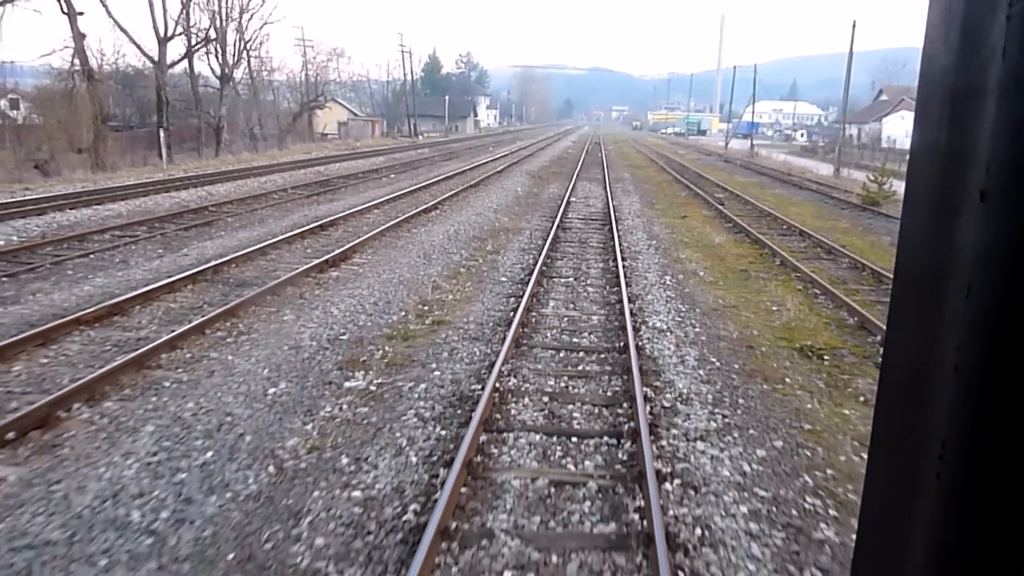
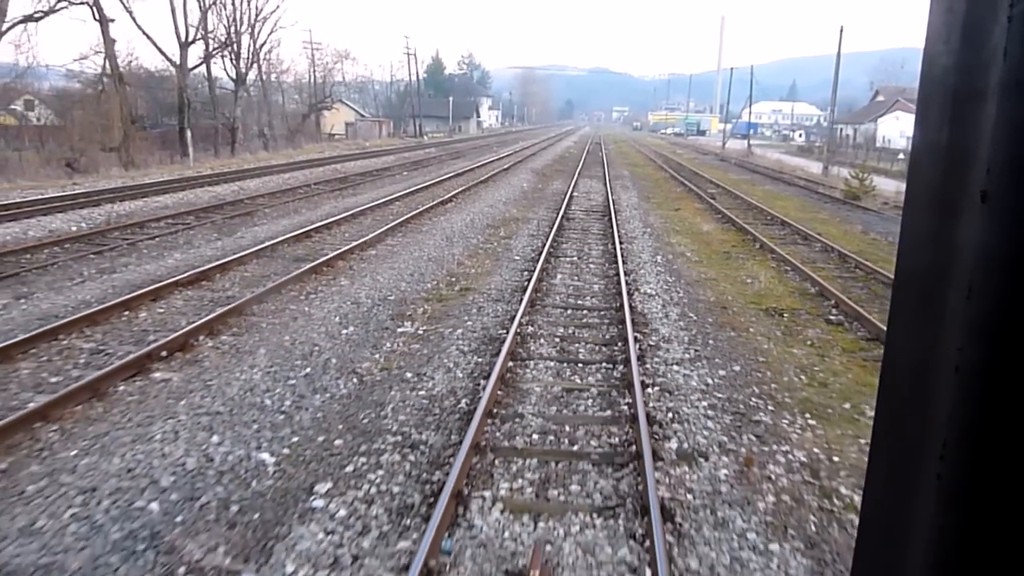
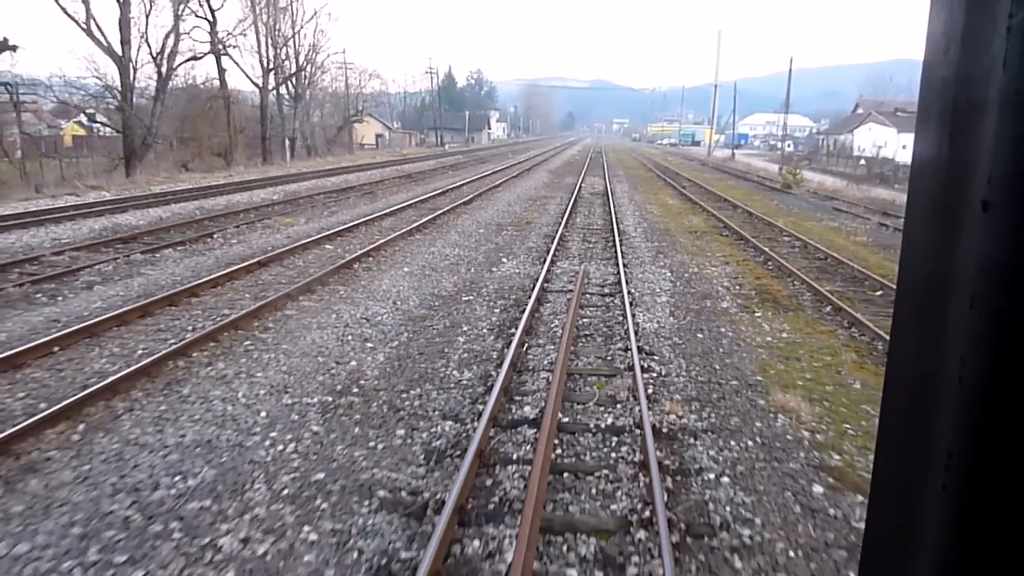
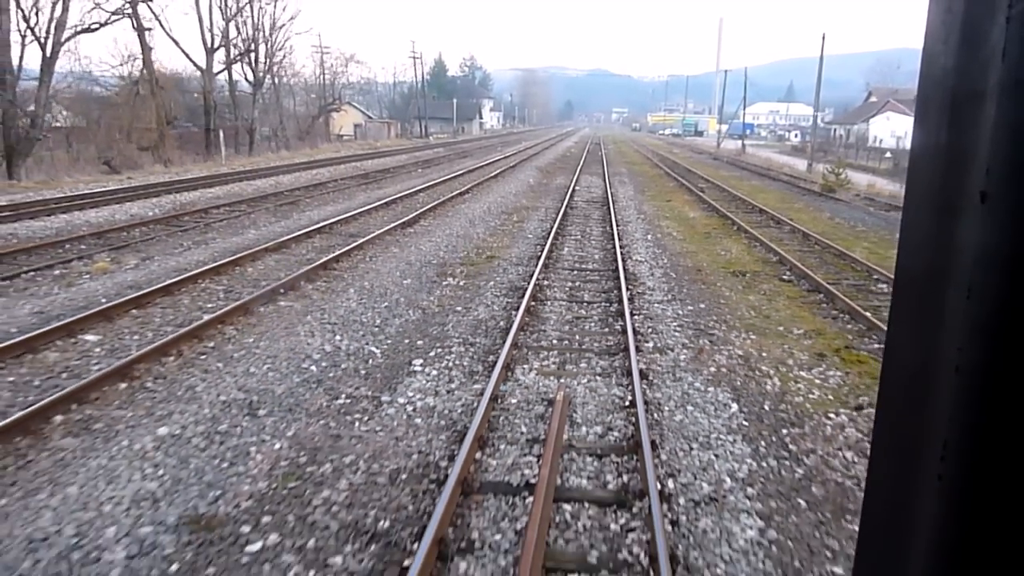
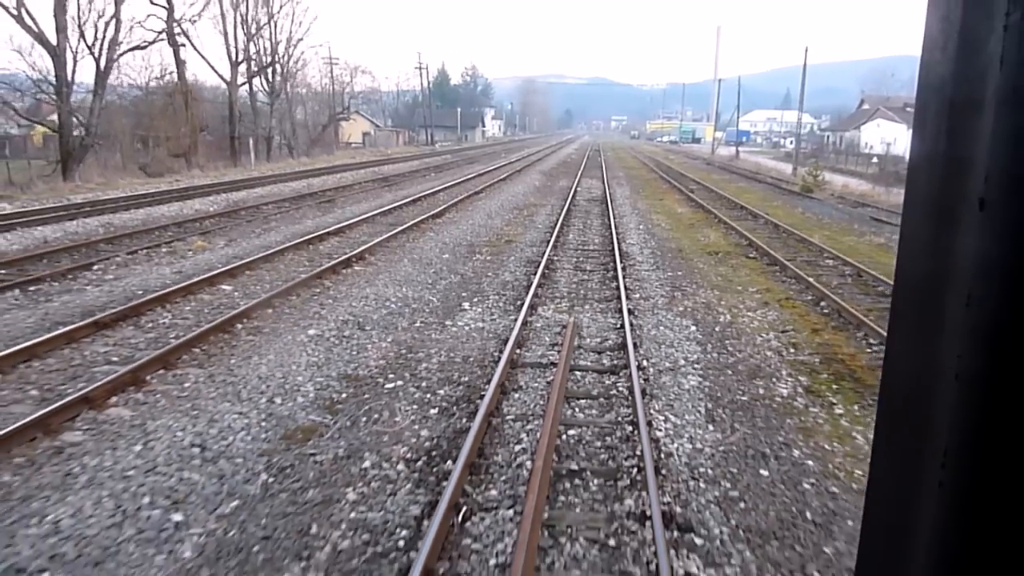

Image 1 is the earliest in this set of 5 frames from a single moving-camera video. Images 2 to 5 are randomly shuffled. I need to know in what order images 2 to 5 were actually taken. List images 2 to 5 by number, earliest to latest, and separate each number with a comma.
2, 4, 5, 3
